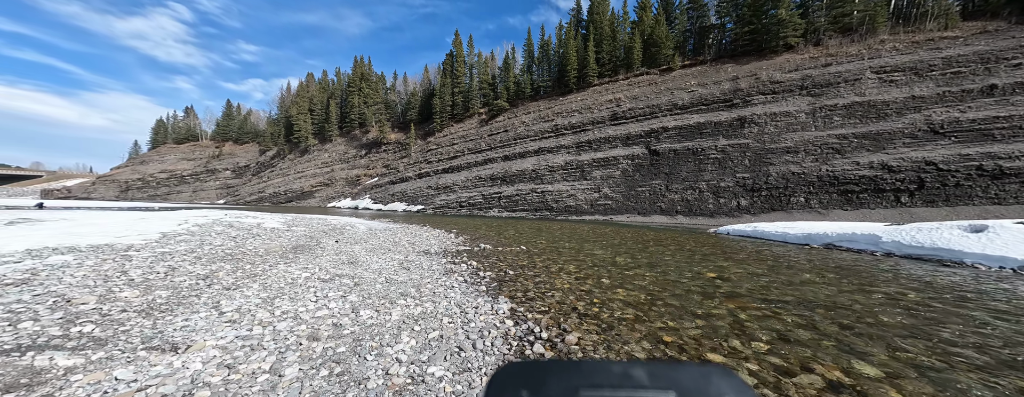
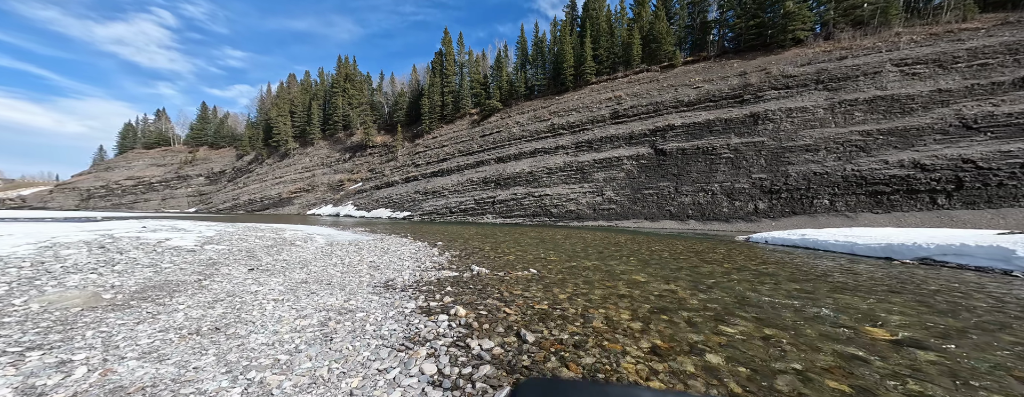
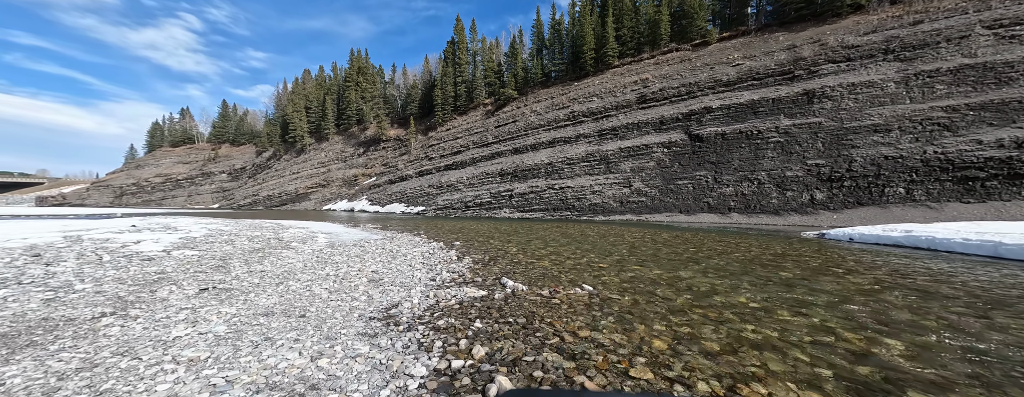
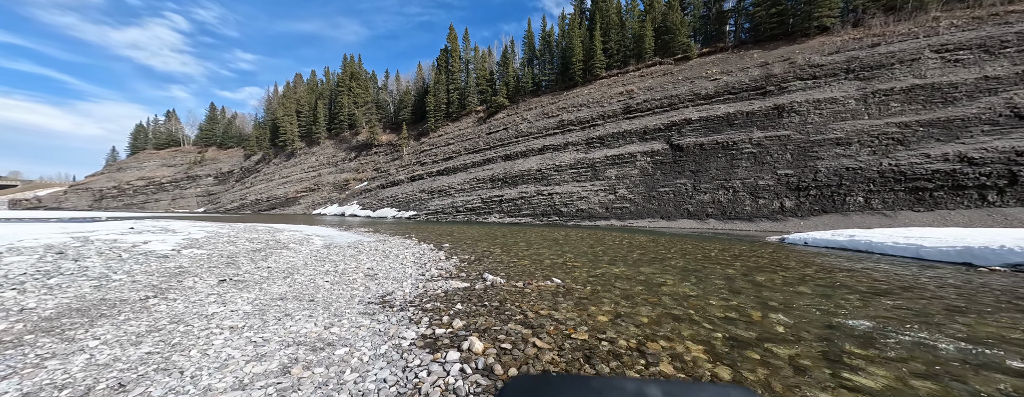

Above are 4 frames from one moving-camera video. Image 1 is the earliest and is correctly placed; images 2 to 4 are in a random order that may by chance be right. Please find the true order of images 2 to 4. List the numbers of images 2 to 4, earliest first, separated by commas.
2, 4, 3
